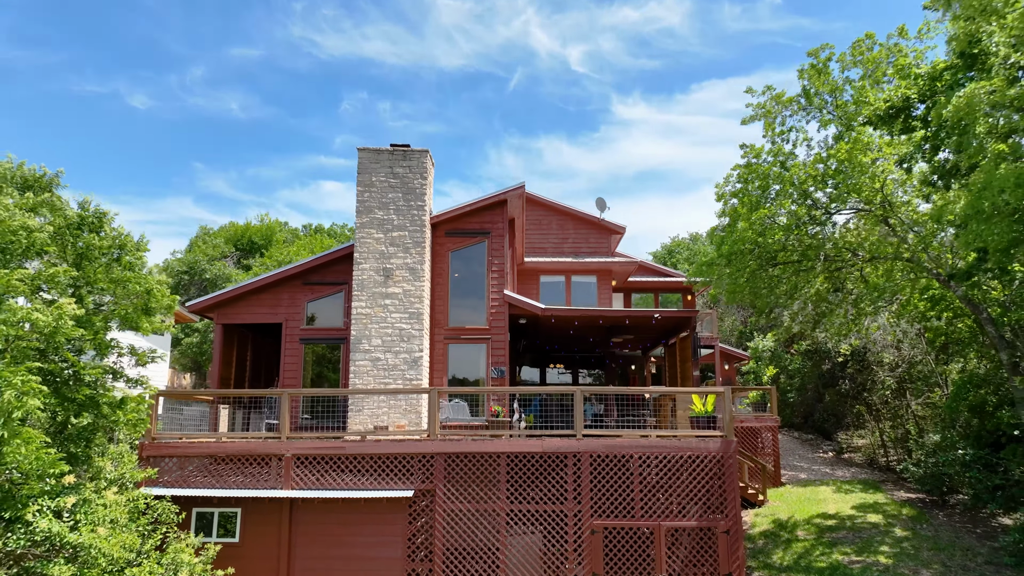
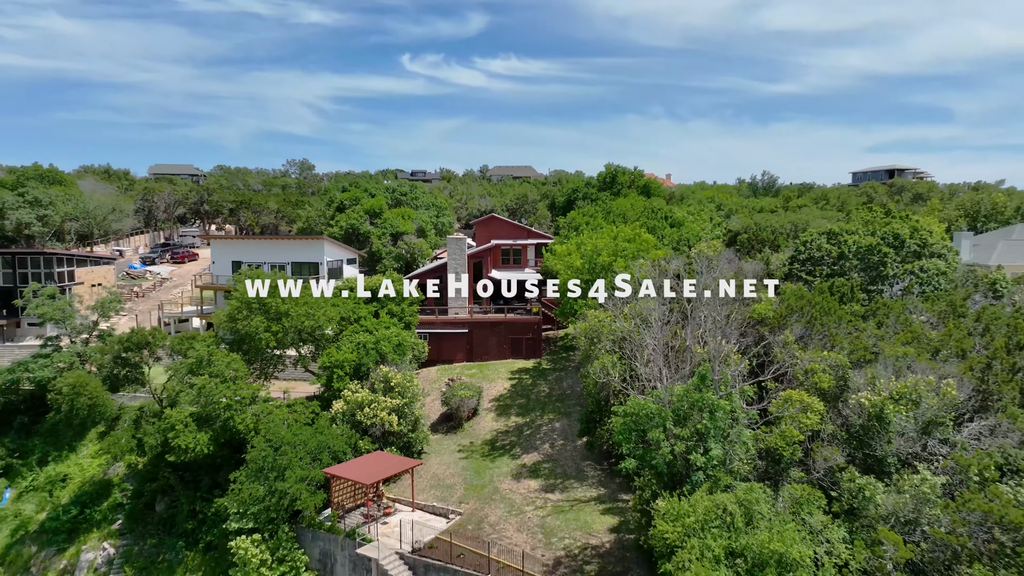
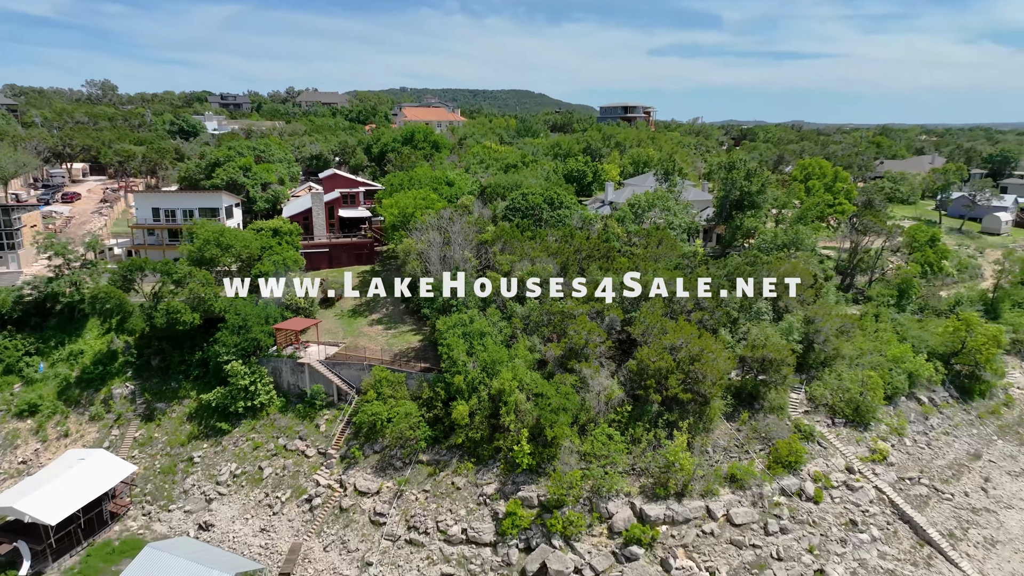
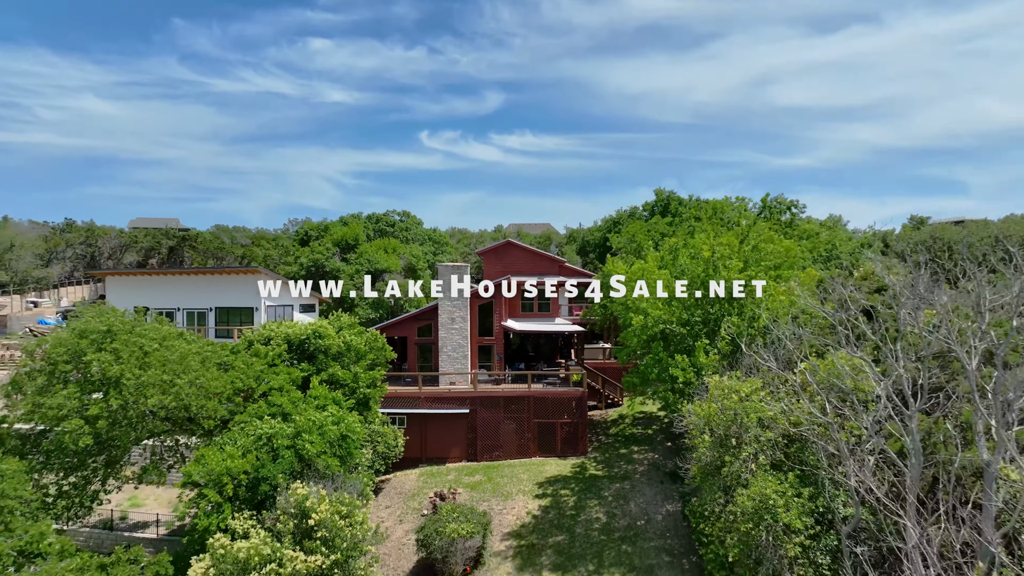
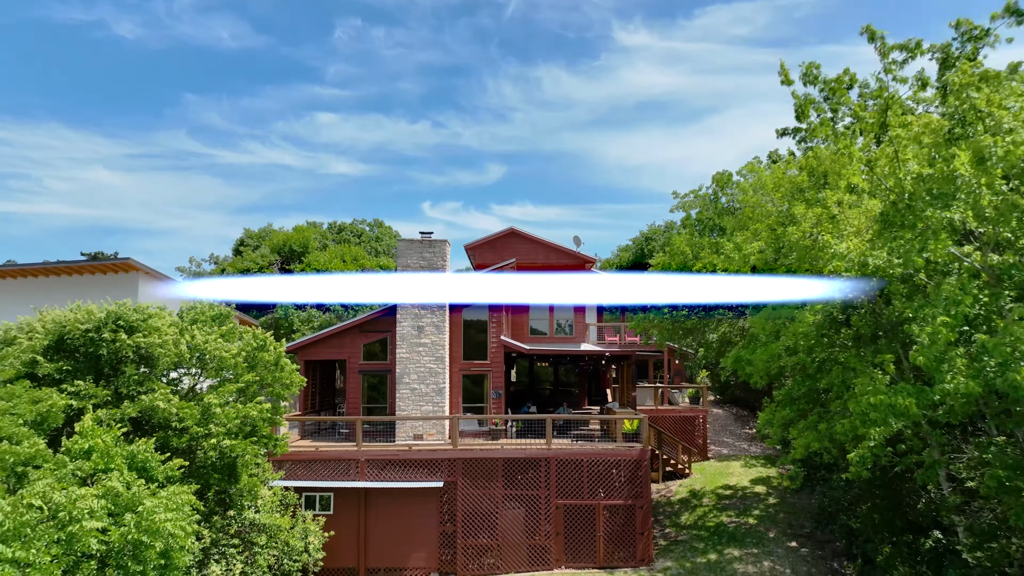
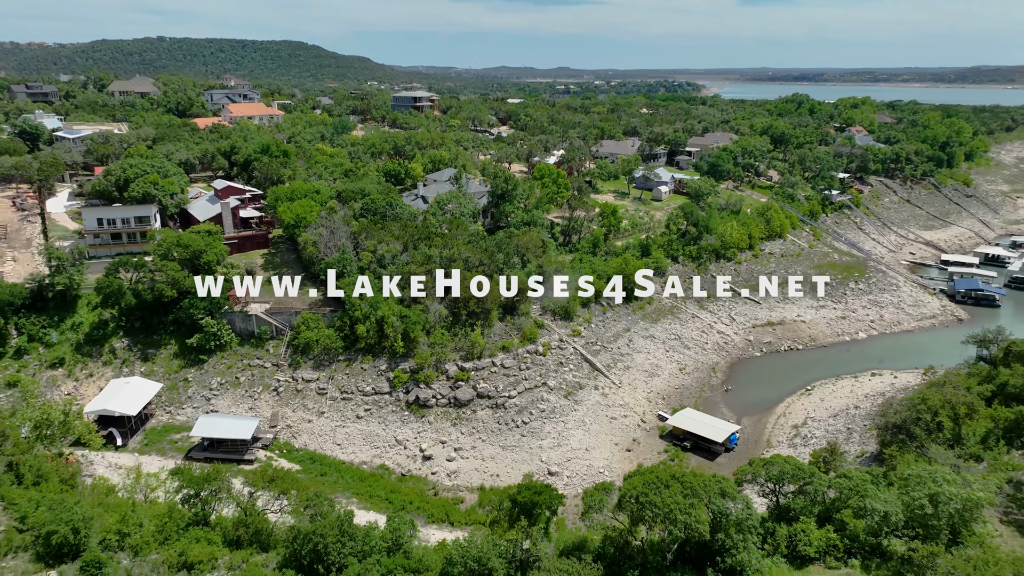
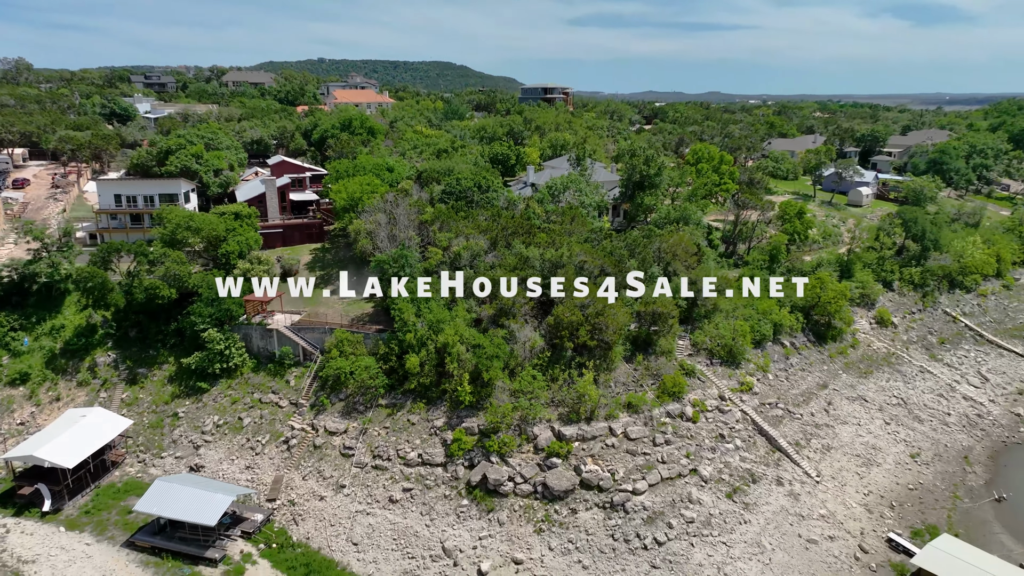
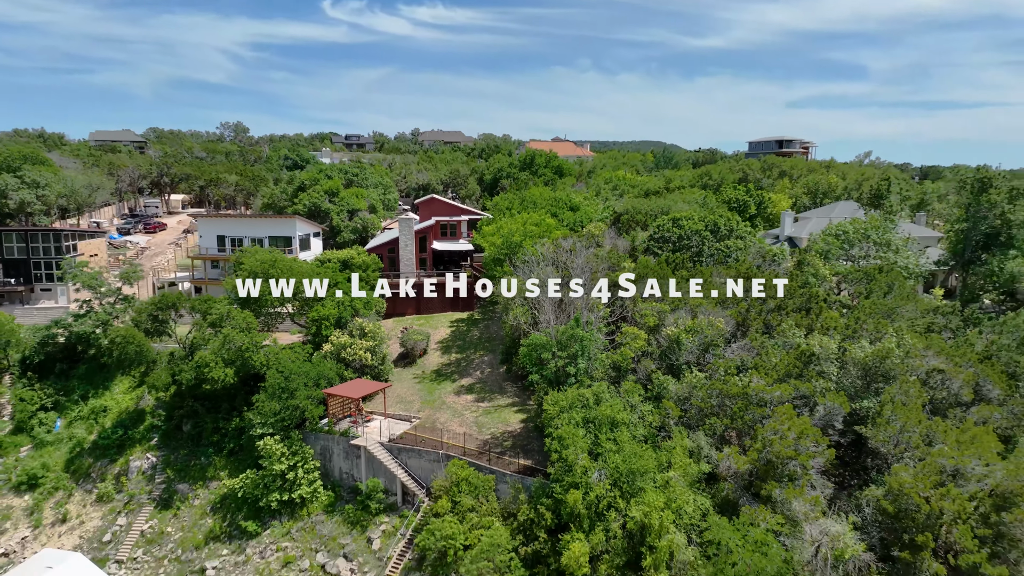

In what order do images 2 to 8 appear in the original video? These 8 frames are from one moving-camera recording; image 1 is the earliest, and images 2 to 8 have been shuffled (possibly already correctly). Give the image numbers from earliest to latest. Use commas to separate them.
5, 4, 2, 8, 3, 7, 6
